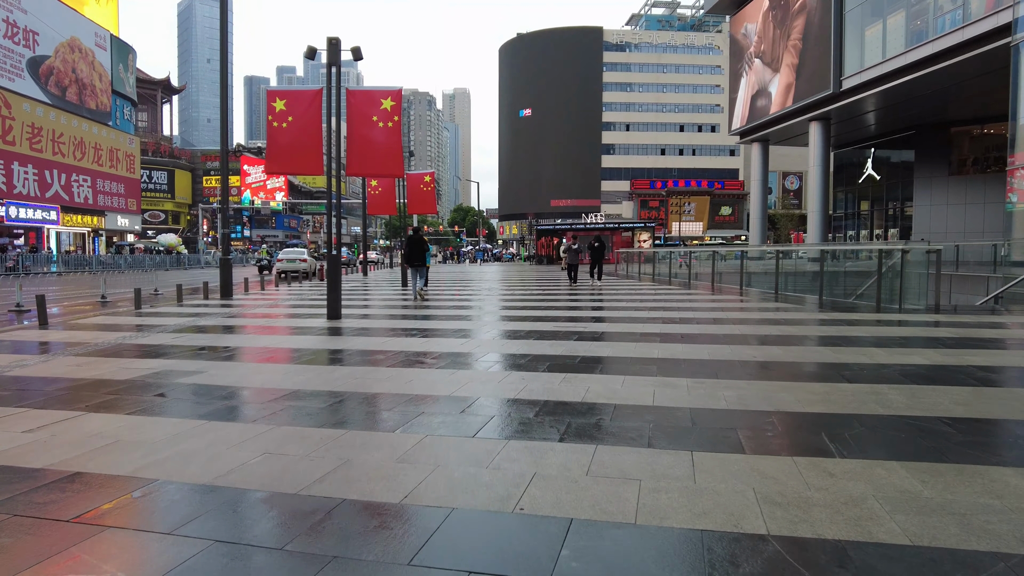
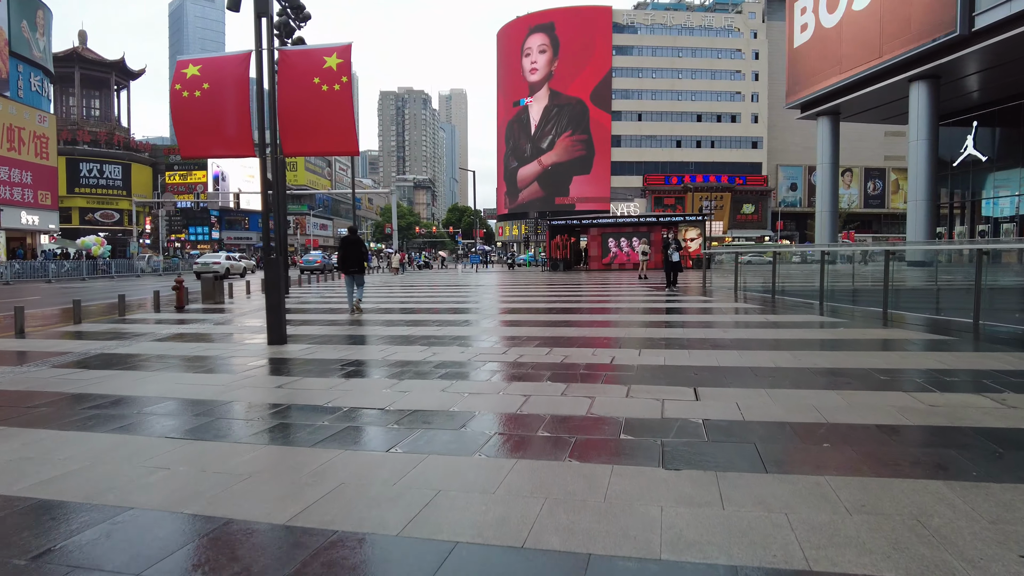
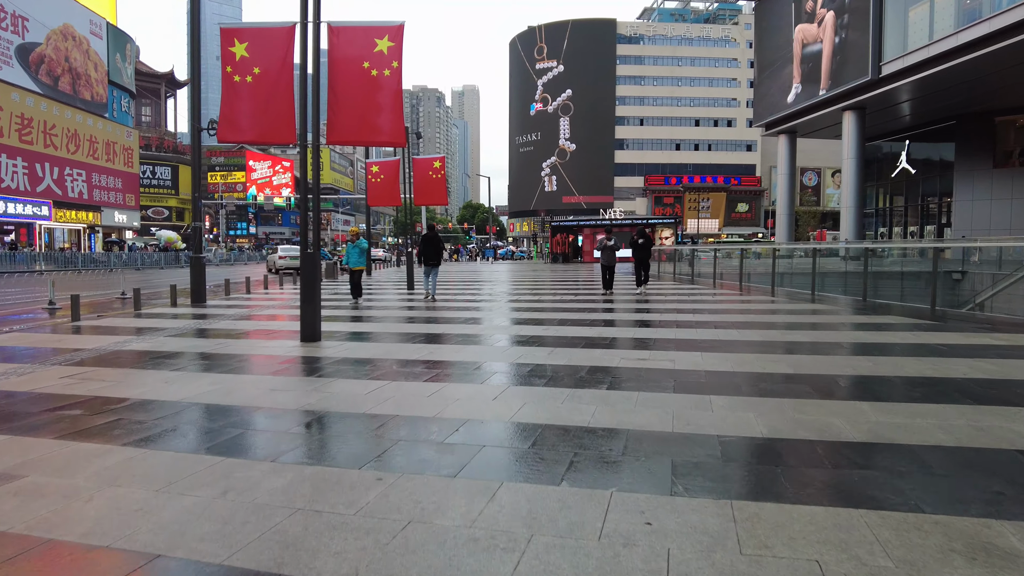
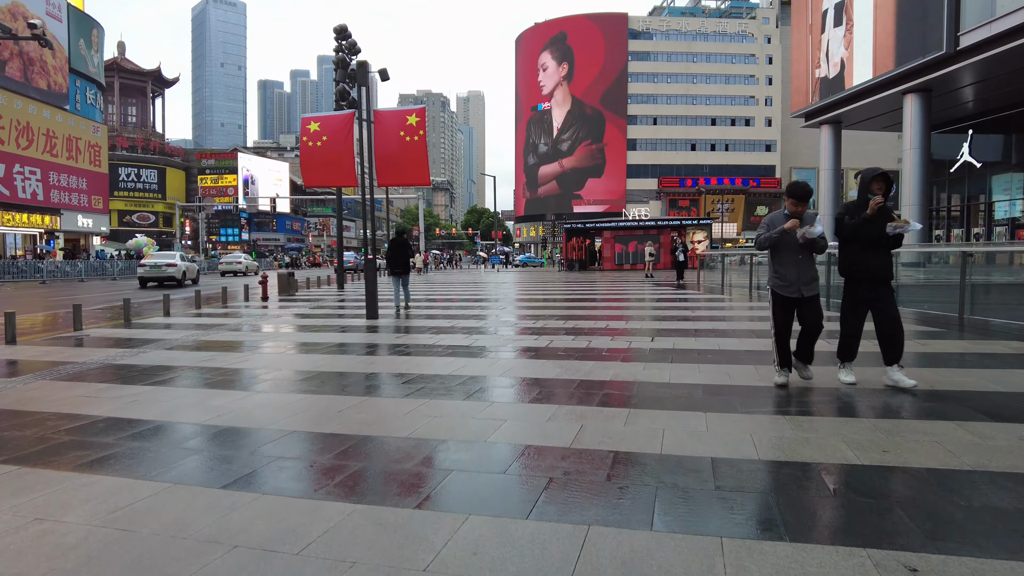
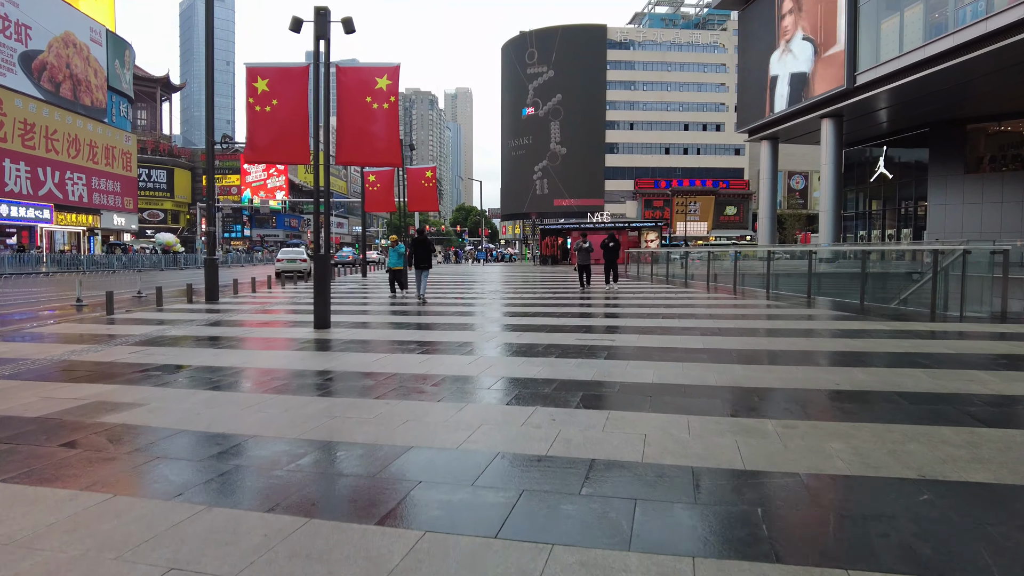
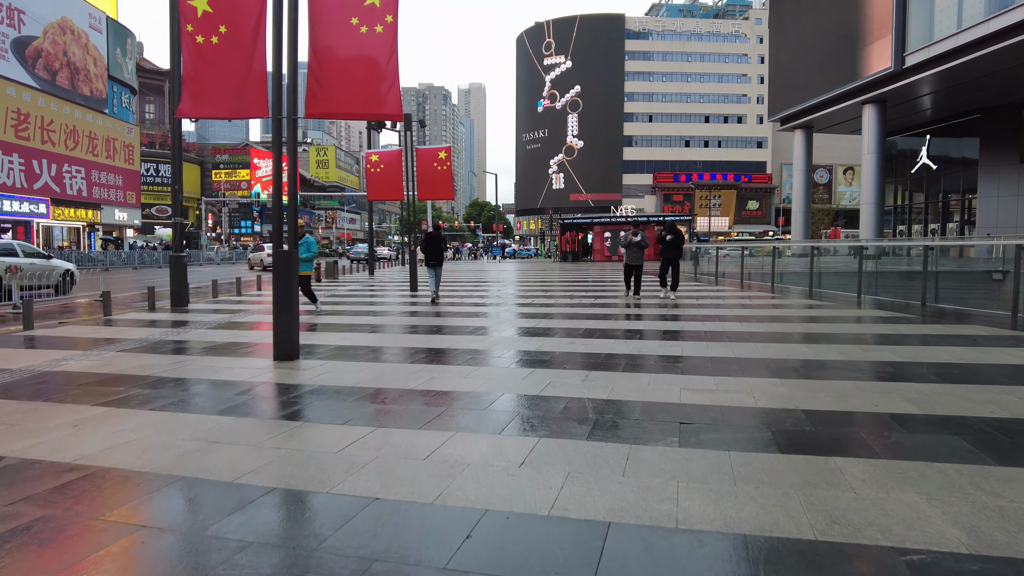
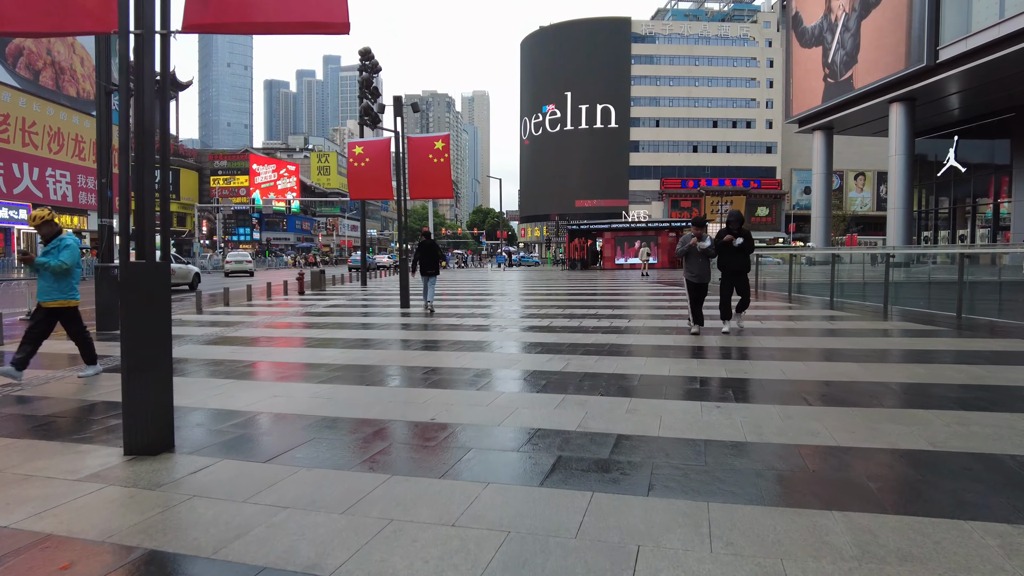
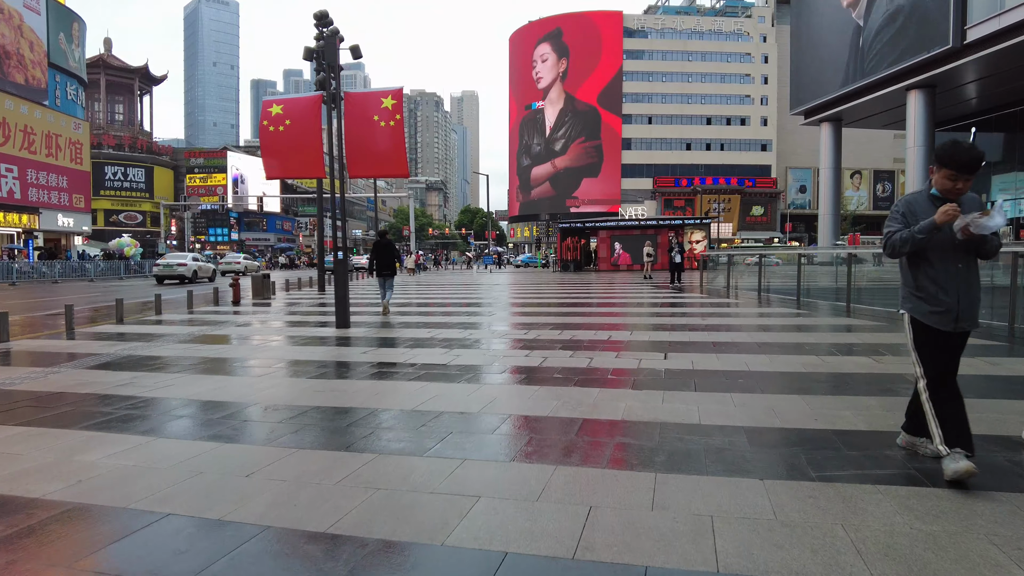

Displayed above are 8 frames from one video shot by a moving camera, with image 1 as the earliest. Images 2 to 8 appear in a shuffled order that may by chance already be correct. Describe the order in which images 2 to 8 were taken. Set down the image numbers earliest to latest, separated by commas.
5, 3, 6, 7, 4, 8, 2
